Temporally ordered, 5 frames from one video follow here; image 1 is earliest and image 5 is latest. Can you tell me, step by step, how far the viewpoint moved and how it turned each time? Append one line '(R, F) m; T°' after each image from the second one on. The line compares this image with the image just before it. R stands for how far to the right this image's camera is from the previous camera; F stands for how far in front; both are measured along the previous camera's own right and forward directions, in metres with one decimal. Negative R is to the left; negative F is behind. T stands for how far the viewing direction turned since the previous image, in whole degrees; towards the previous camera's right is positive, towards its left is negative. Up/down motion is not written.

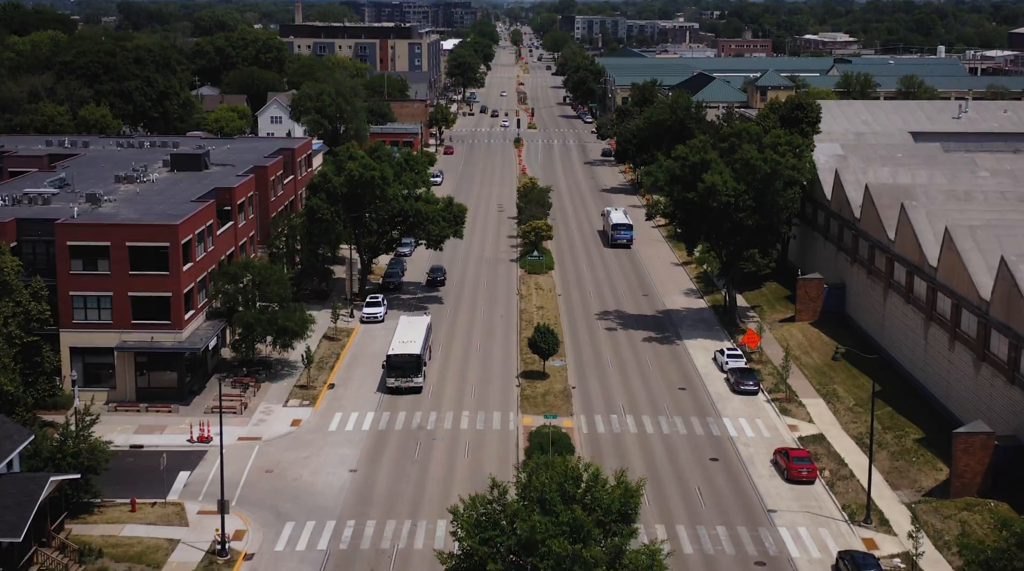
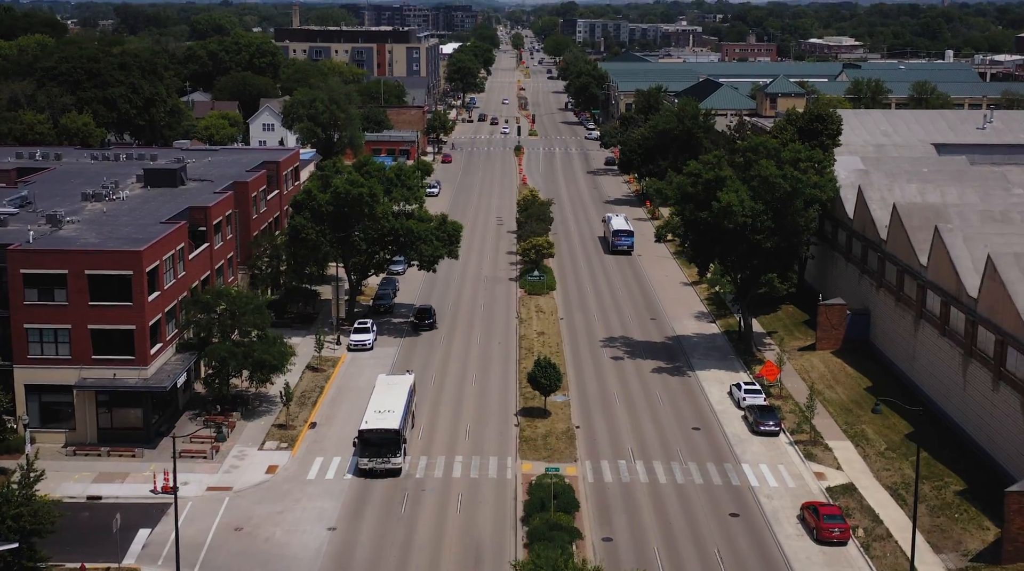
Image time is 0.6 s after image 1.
(+0.1, +5.2) m; 0°
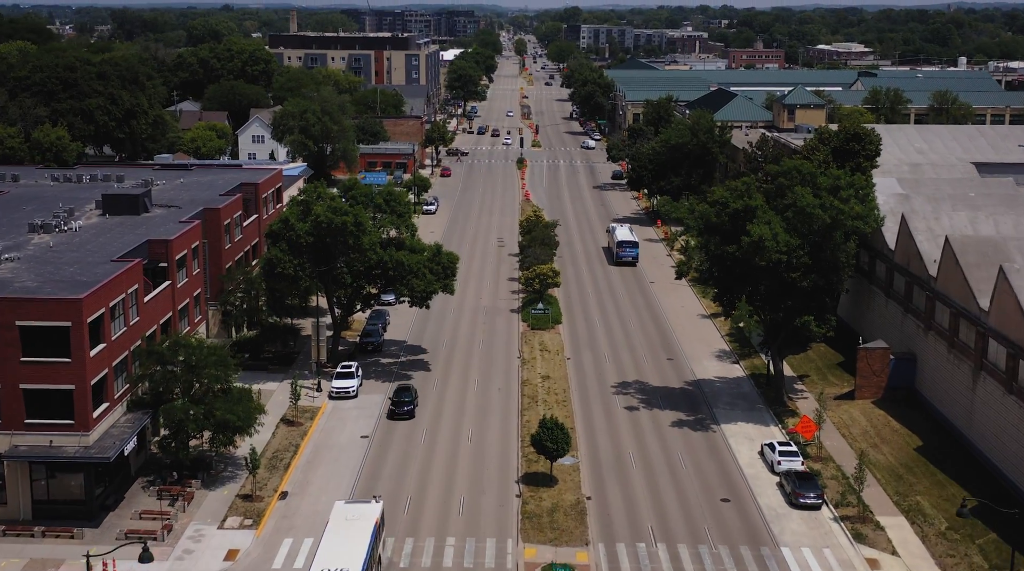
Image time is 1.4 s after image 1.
(+0.1, +7.3) m; 0°
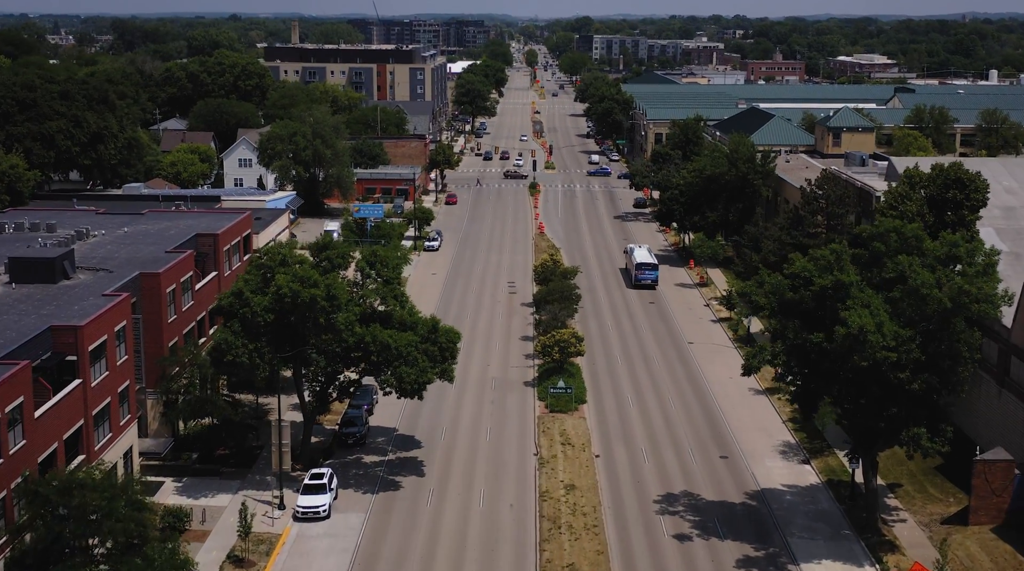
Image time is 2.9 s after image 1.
(-0.3, +13.2) m; 0°
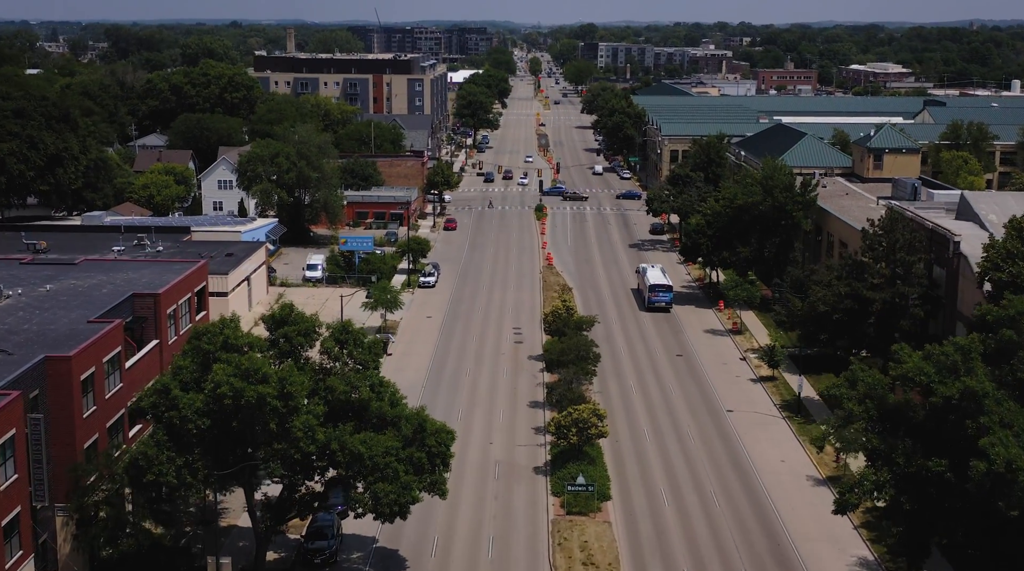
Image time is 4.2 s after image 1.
(-0.2, +11.2) m; 0°
